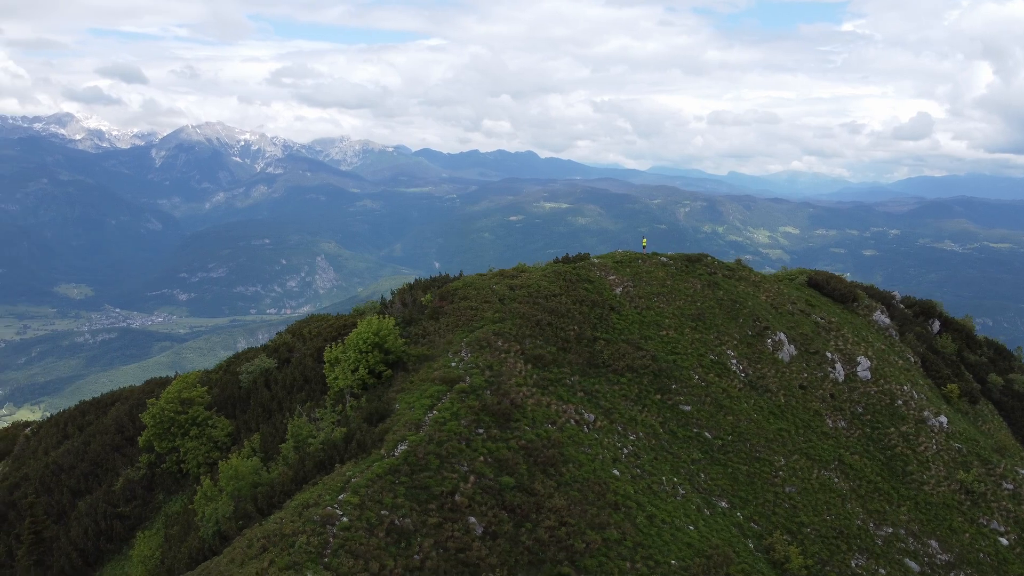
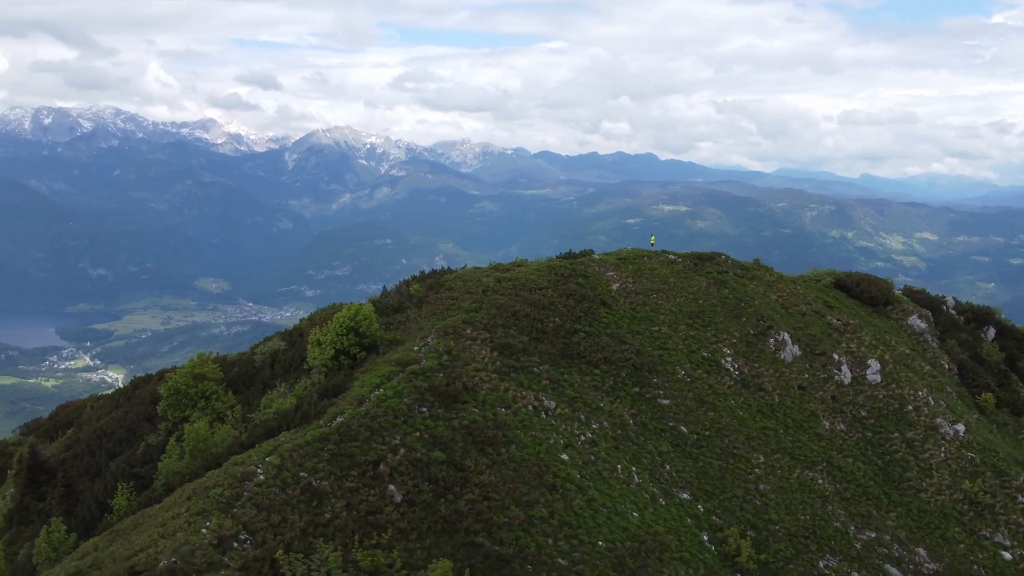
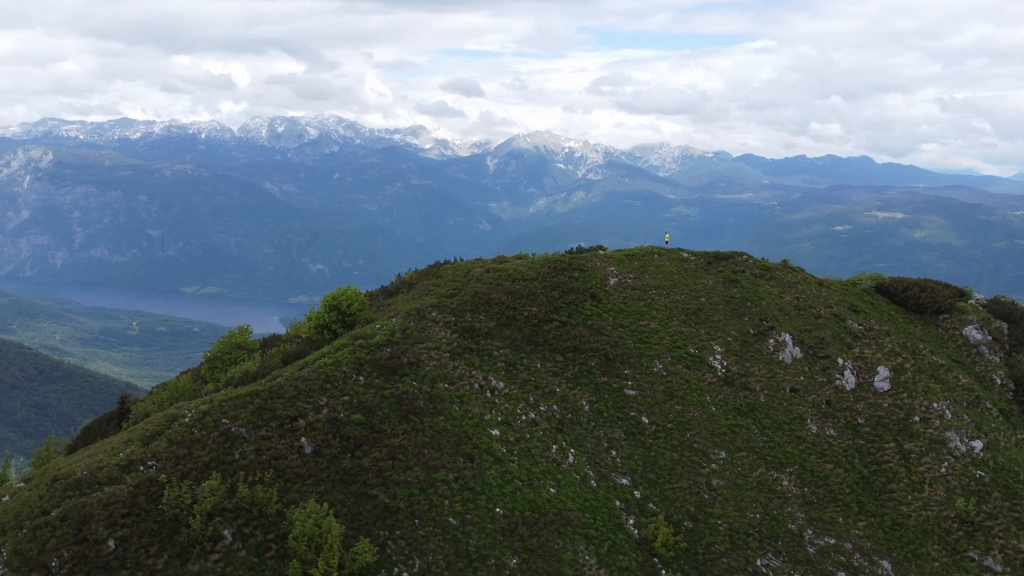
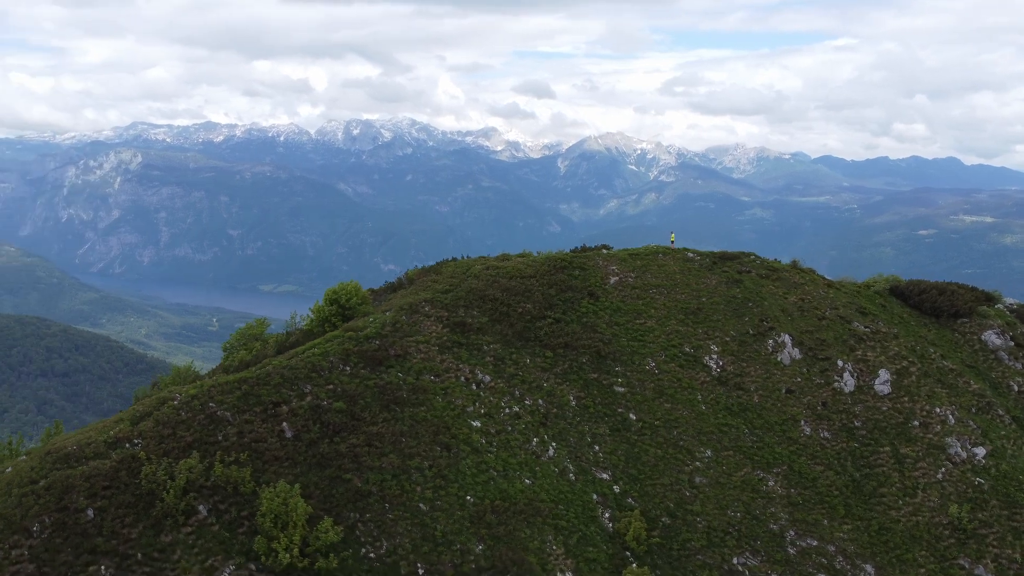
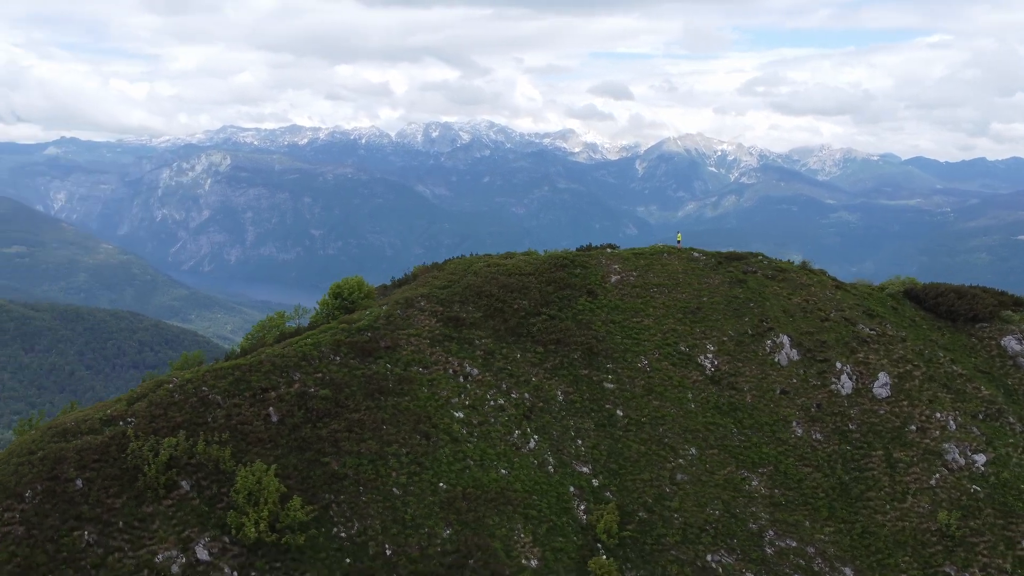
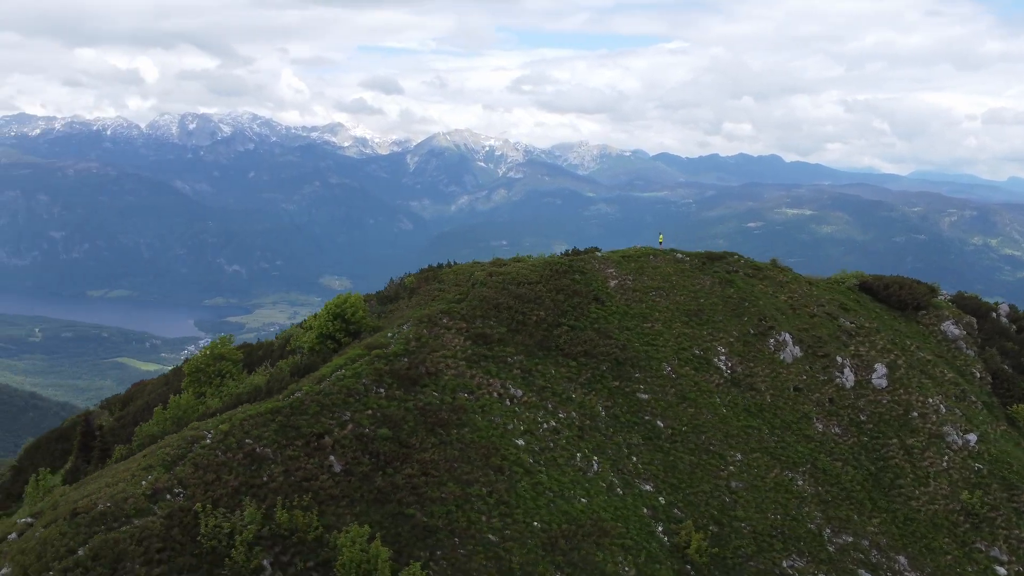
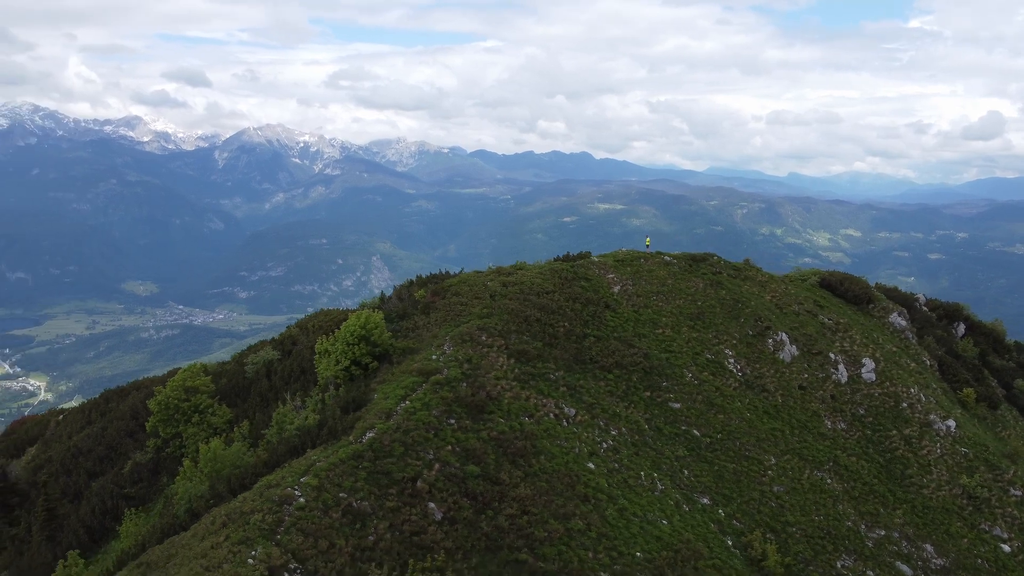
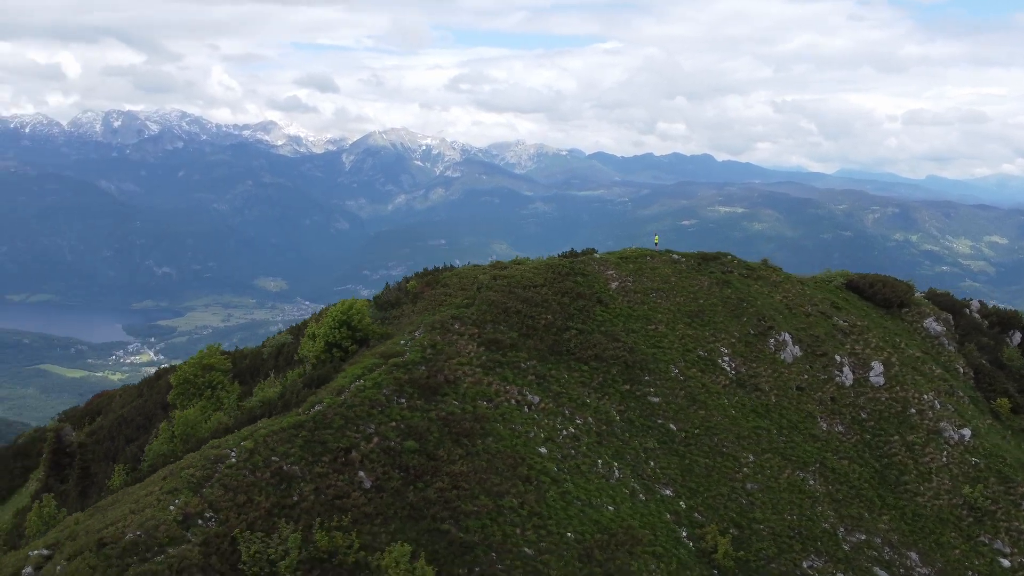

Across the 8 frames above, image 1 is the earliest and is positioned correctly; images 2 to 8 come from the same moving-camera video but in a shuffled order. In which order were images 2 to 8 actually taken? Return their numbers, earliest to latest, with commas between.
7, 2, 8, 6, 3, 4, 5
